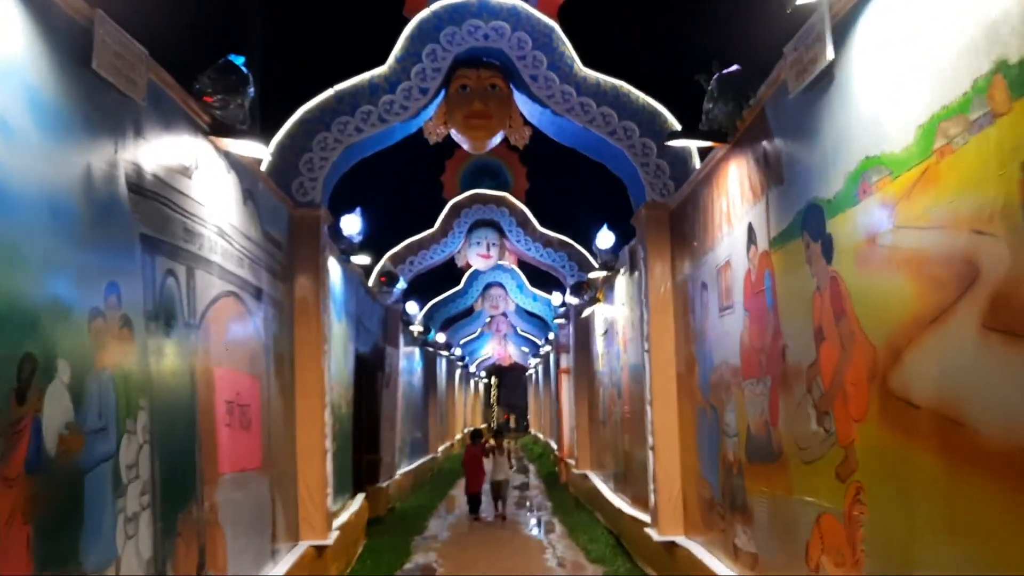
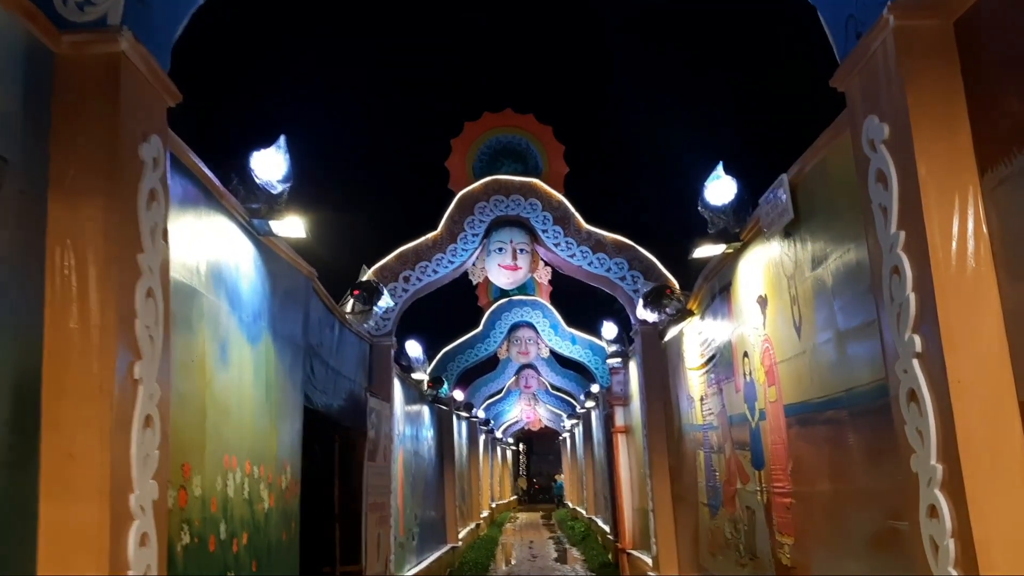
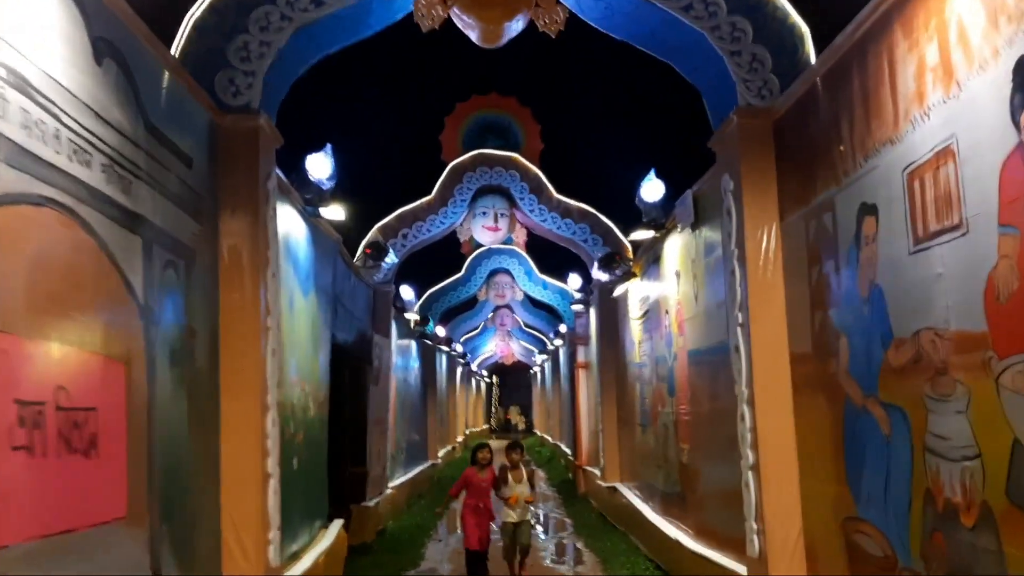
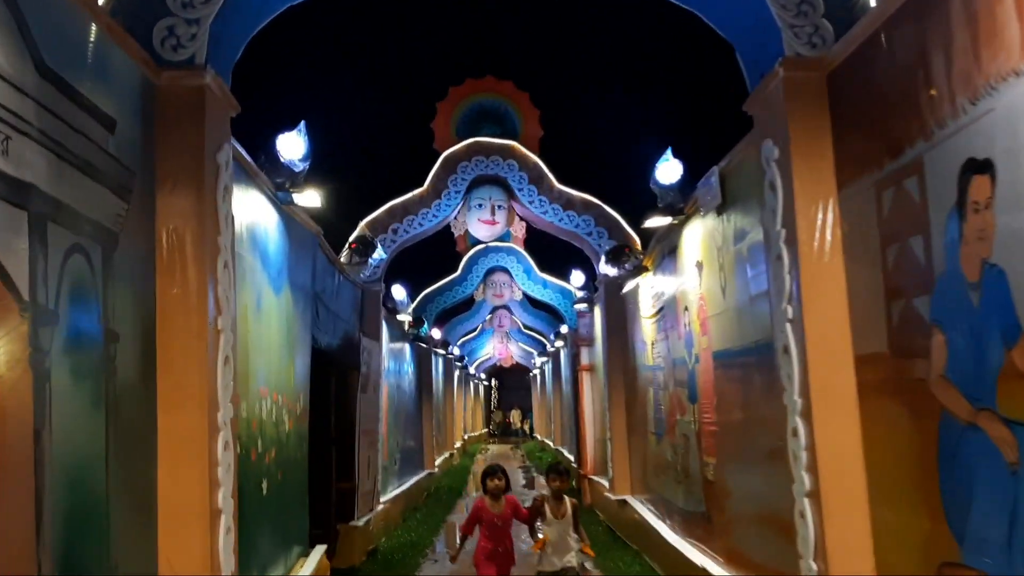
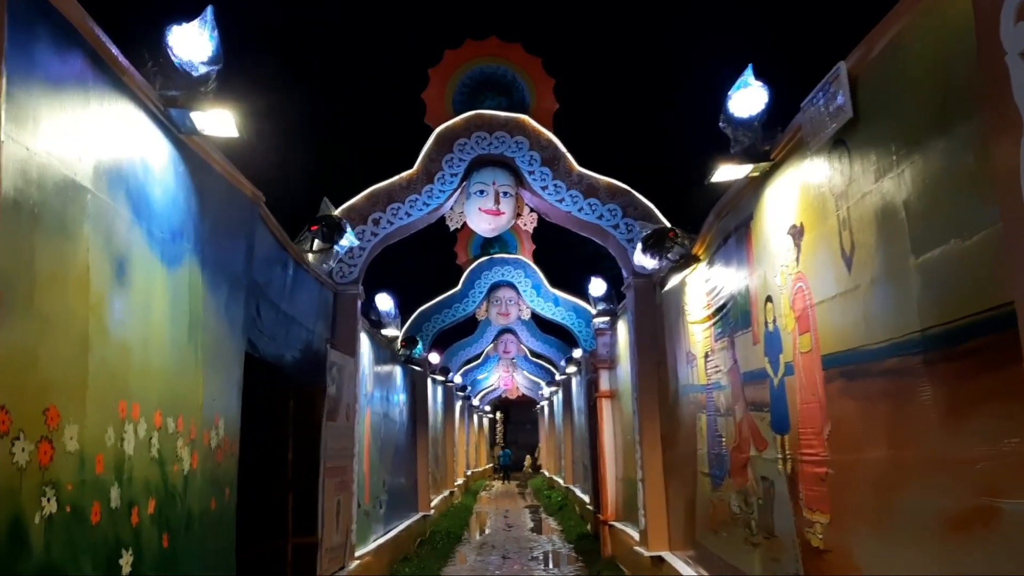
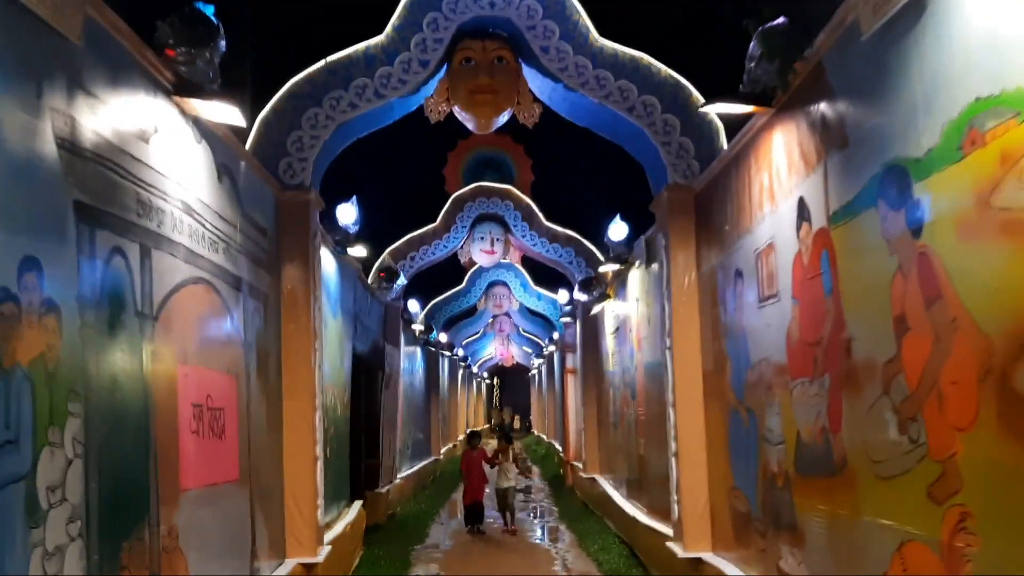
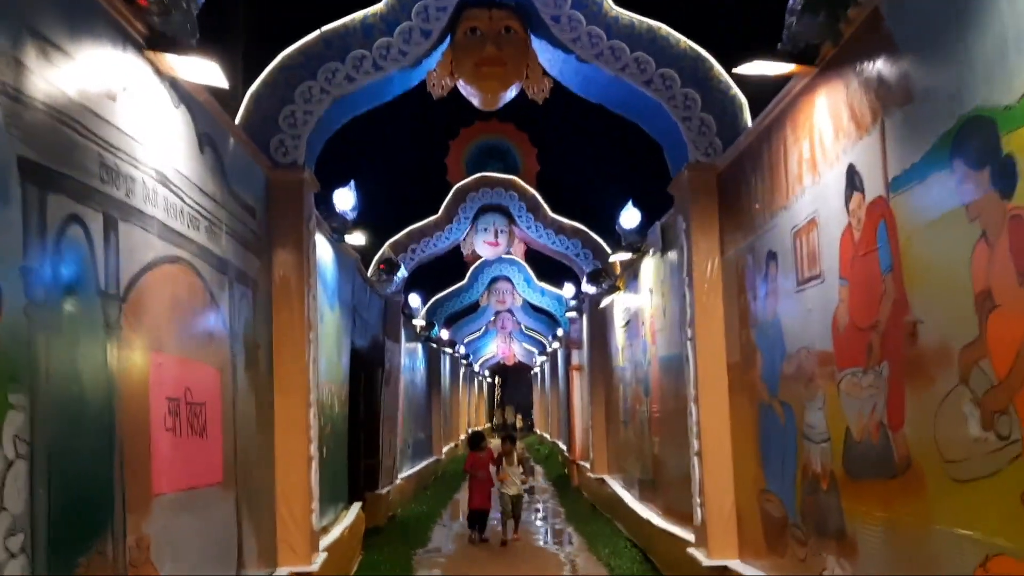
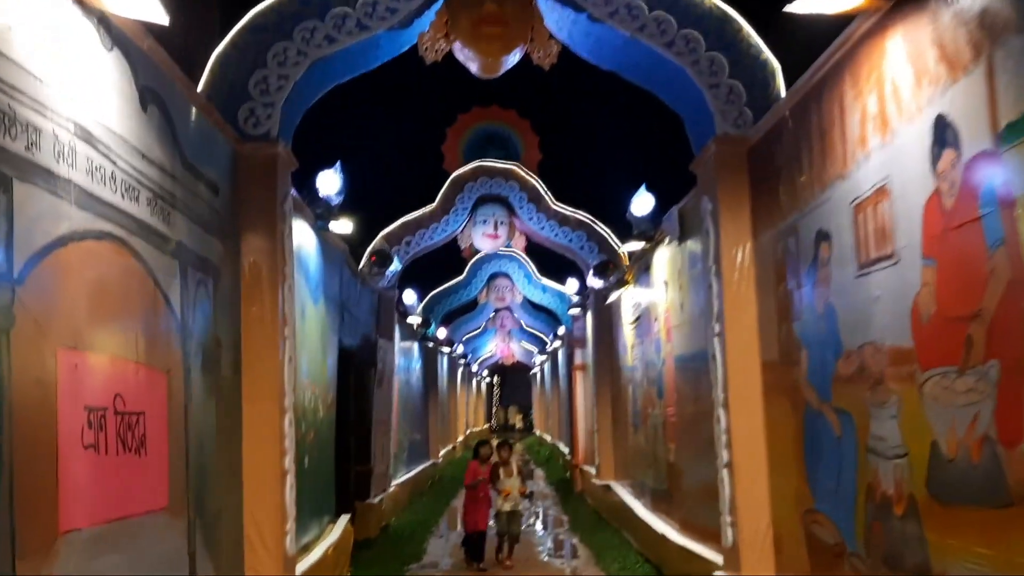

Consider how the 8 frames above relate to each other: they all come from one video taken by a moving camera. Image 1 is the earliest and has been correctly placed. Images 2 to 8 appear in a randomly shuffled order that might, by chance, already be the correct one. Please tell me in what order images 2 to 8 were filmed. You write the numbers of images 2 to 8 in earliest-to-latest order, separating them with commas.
6, 7, 8, 3, 4, 2, 5
